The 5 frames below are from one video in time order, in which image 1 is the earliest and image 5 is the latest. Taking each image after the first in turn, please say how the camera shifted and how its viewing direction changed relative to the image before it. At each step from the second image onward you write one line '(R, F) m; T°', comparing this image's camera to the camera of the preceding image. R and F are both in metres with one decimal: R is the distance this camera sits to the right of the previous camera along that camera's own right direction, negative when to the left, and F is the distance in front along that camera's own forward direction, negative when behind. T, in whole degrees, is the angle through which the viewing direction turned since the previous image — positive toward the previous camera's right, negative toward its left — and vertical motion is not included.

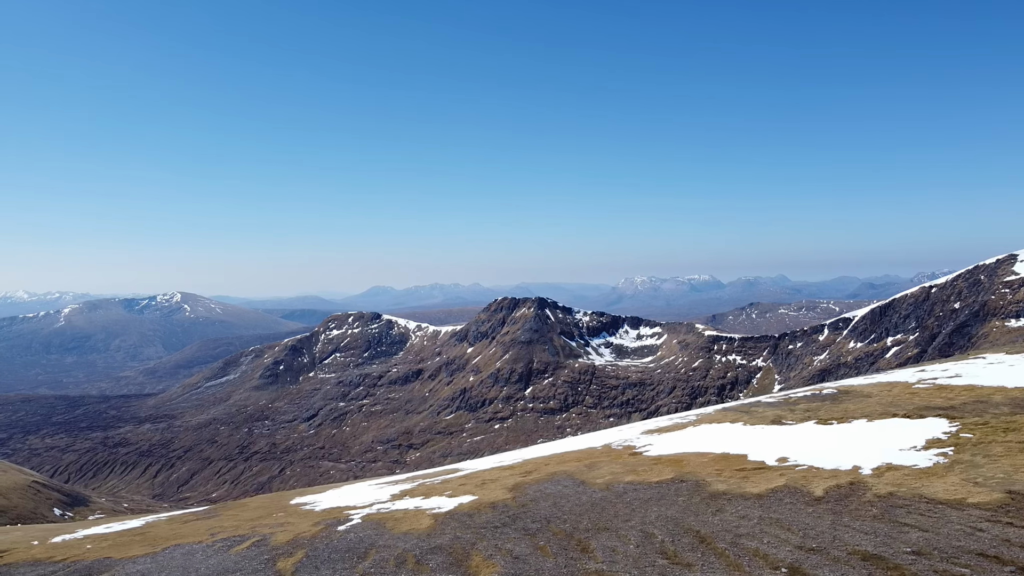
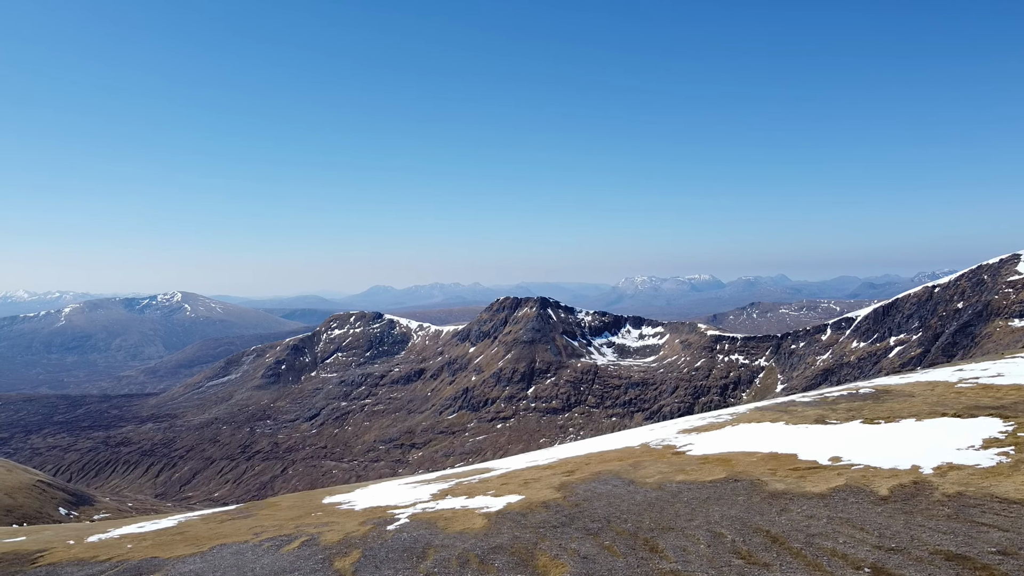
(-1.7, +0.1) m; 0°
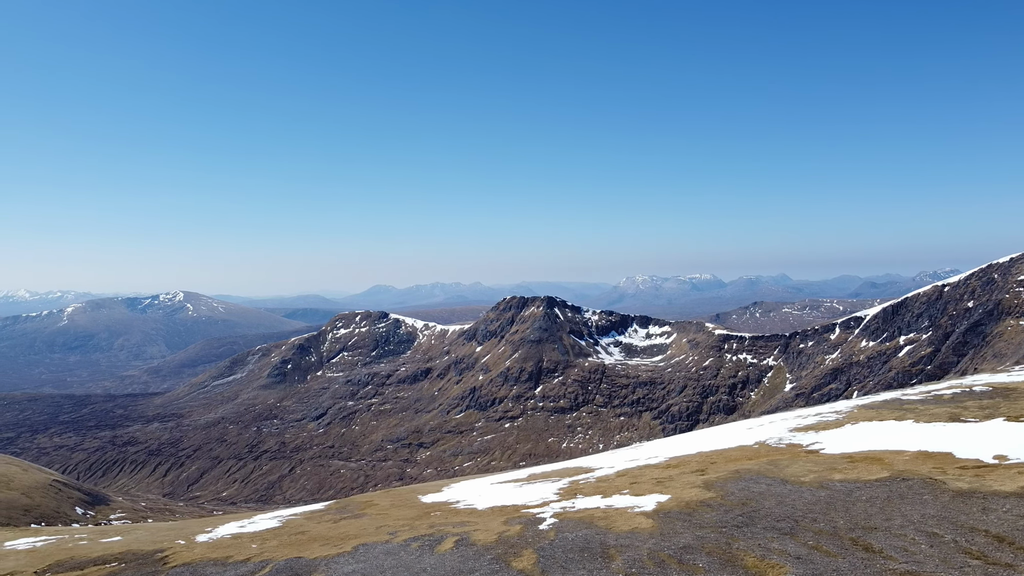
(-5.0, +0.2) m; 0°
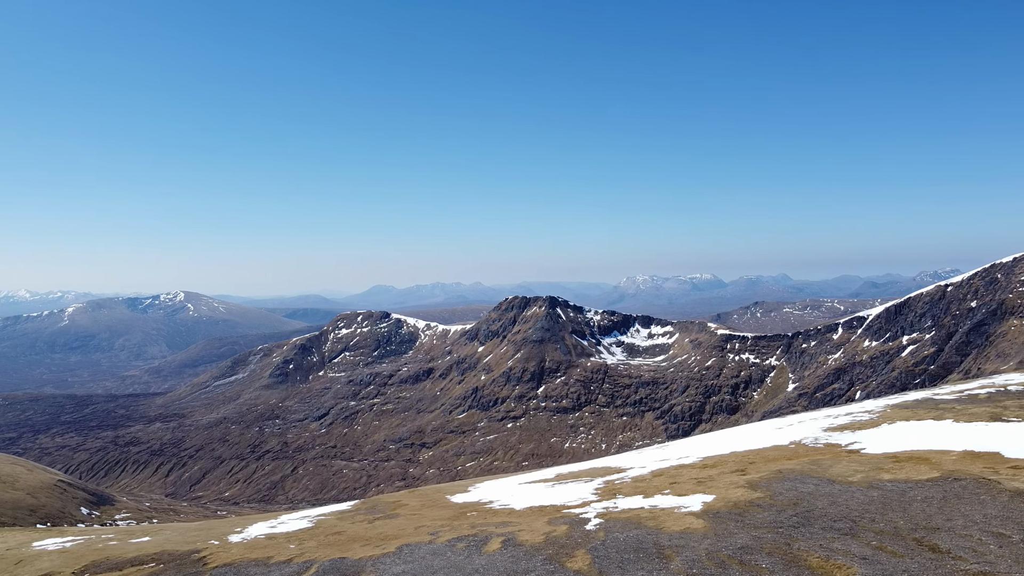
(-1.5, +0.1) m; 0°
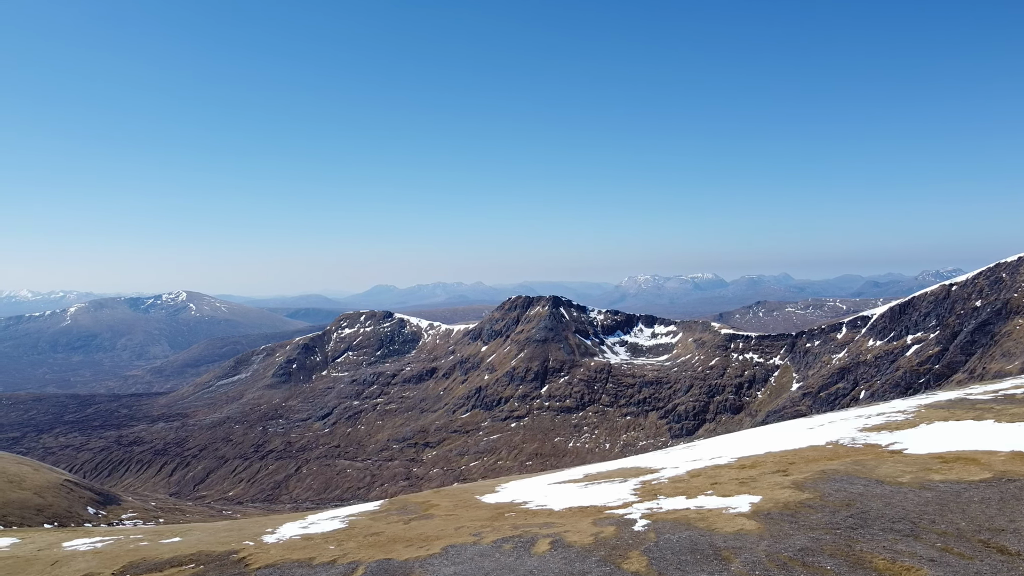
(-1.5, +0.1) m; 0°
